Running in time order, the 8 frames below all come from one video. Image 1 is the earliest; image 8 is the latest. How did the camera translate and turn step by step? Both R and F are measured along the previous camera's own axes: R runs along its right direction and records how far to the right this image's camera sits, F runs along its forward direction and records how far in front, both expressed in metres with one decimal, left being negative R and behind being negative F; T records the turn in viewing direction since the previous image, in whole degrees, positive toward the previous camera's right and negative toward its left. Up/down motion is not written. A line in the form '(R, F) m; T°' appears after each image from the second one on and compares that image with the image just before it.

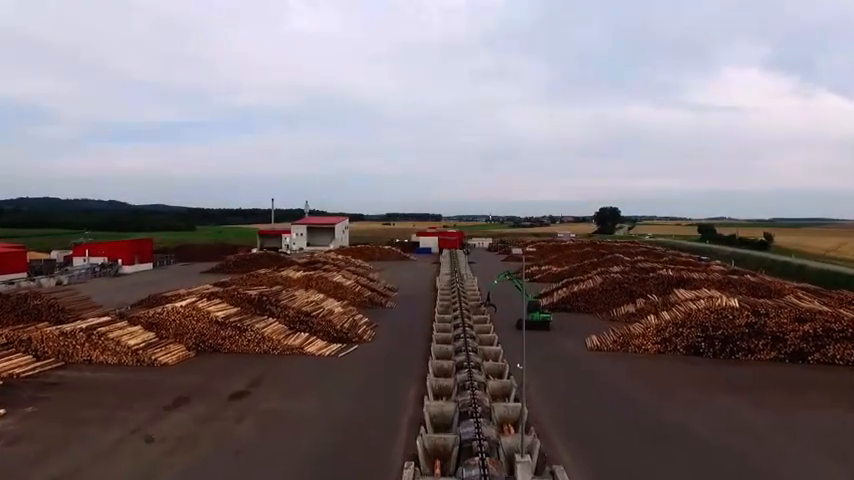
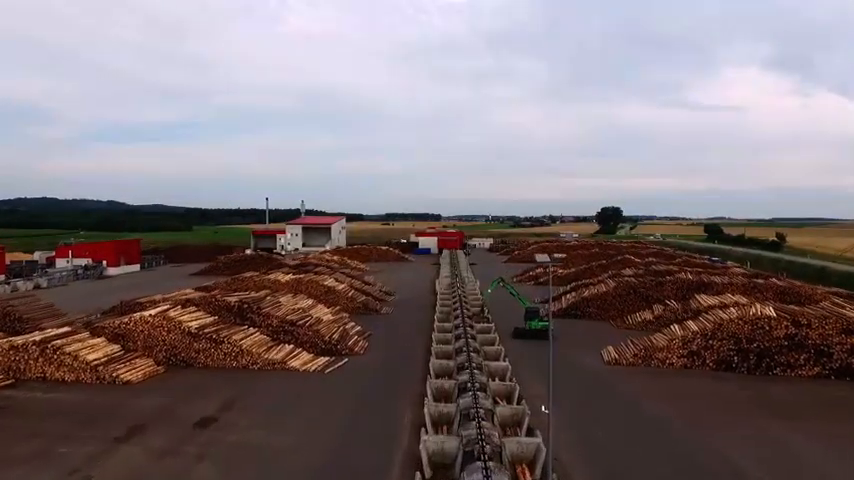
(0.0, +1.8) m; 0°
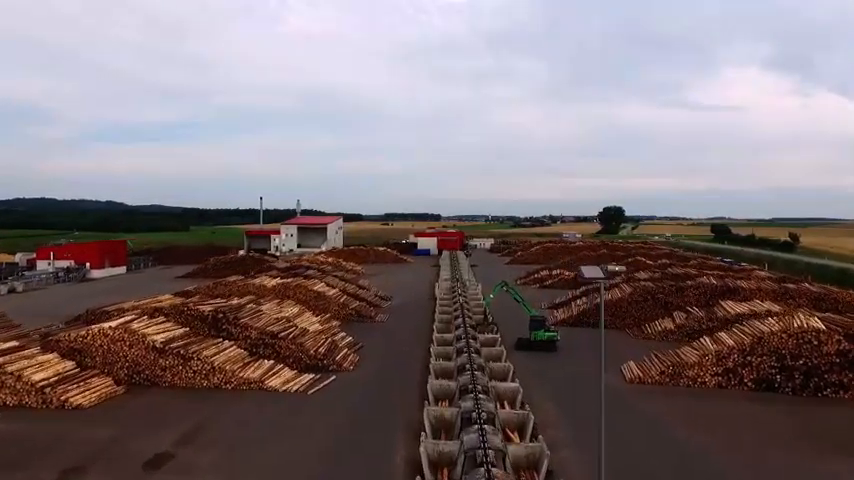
(+0.1, +1.8) m; 0°
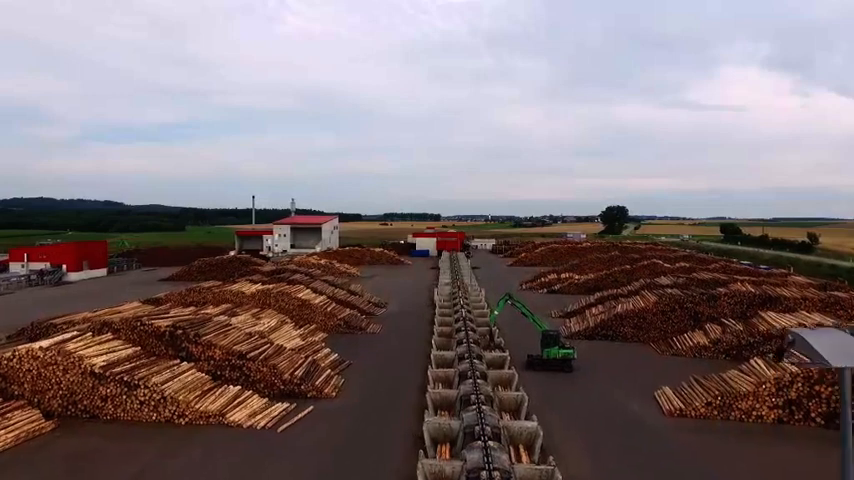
(+0.1, +2.3) m; 0°
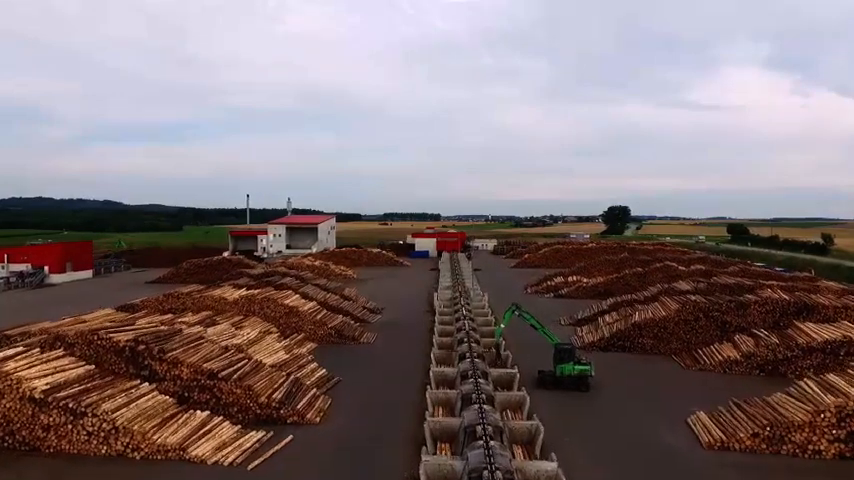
(0.0, +1.6) m; 0°
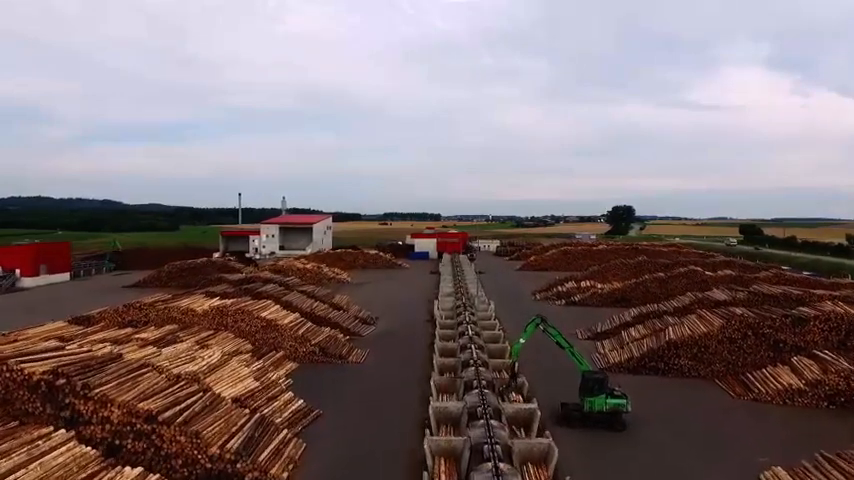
(0.0, +2.3) m; 0°
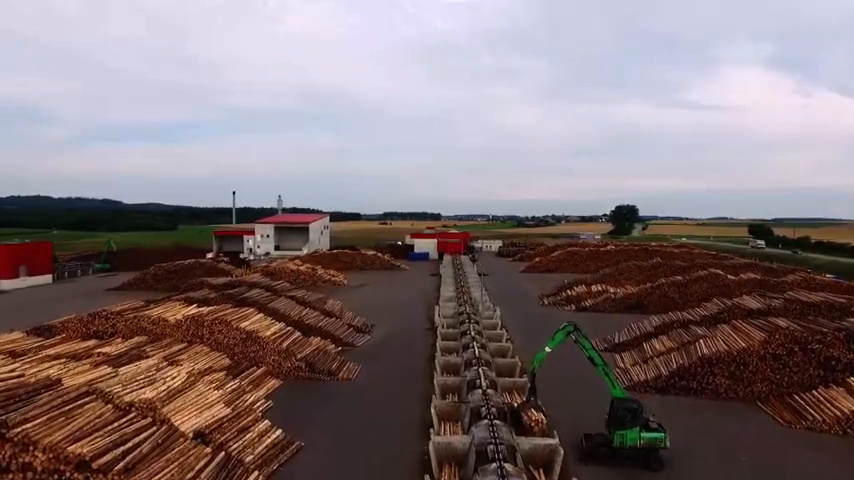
(0.0, +1.6) m; 0°
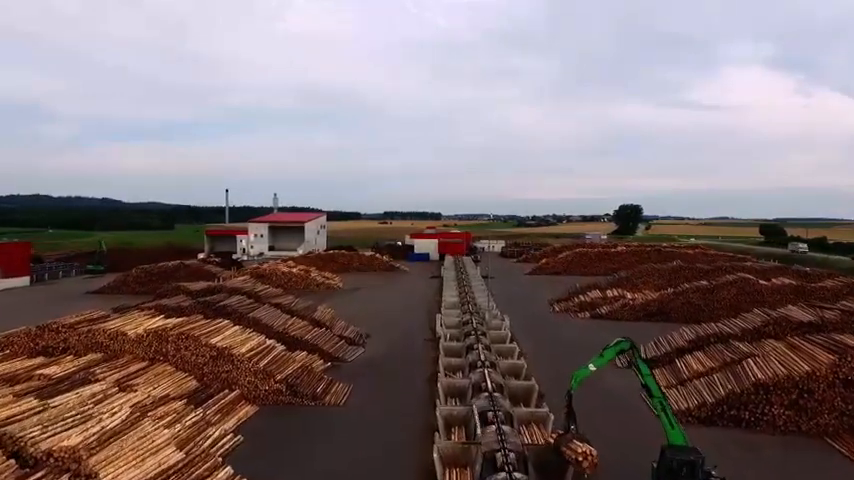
(0.0, +1.9) m; 0°
